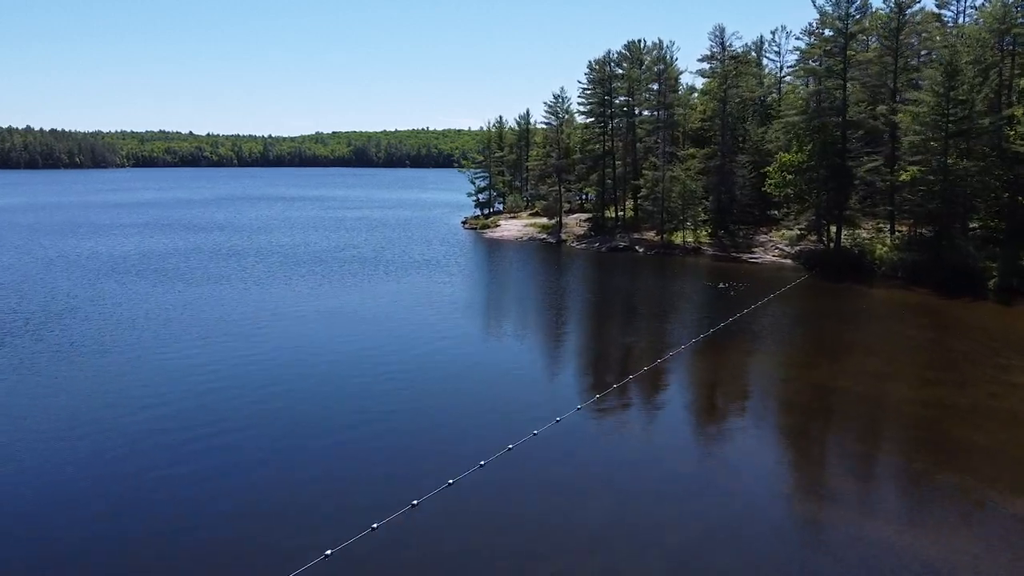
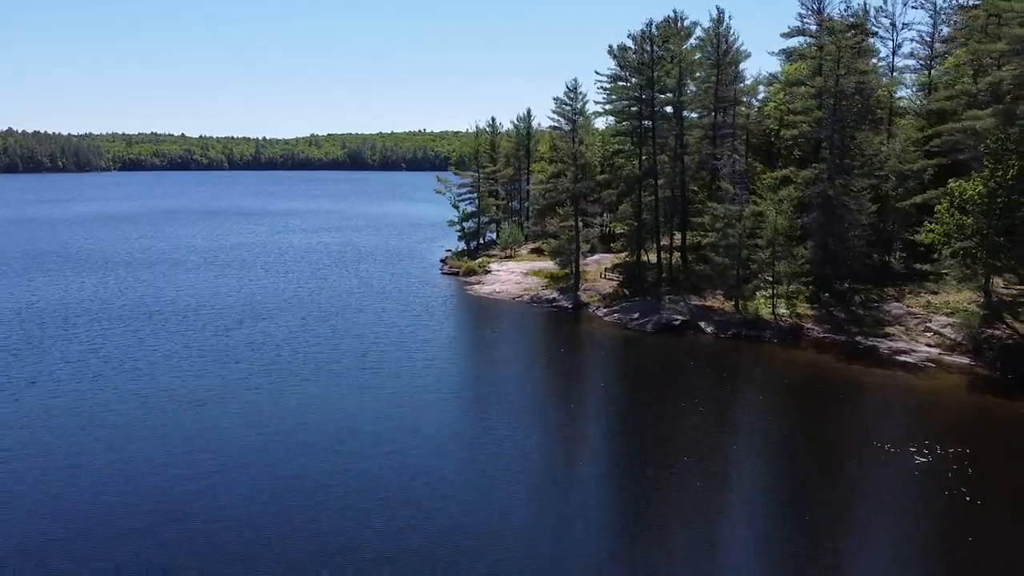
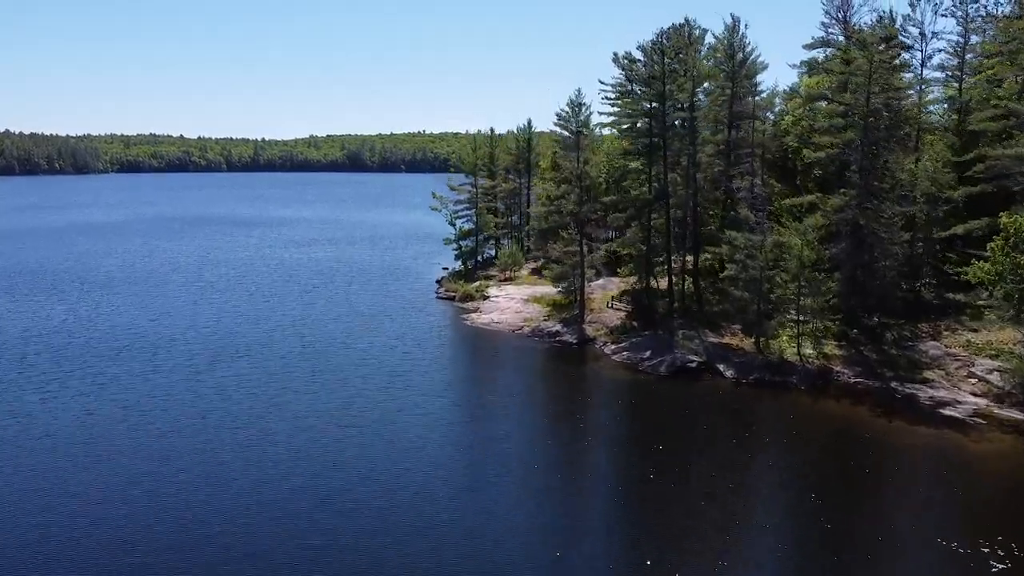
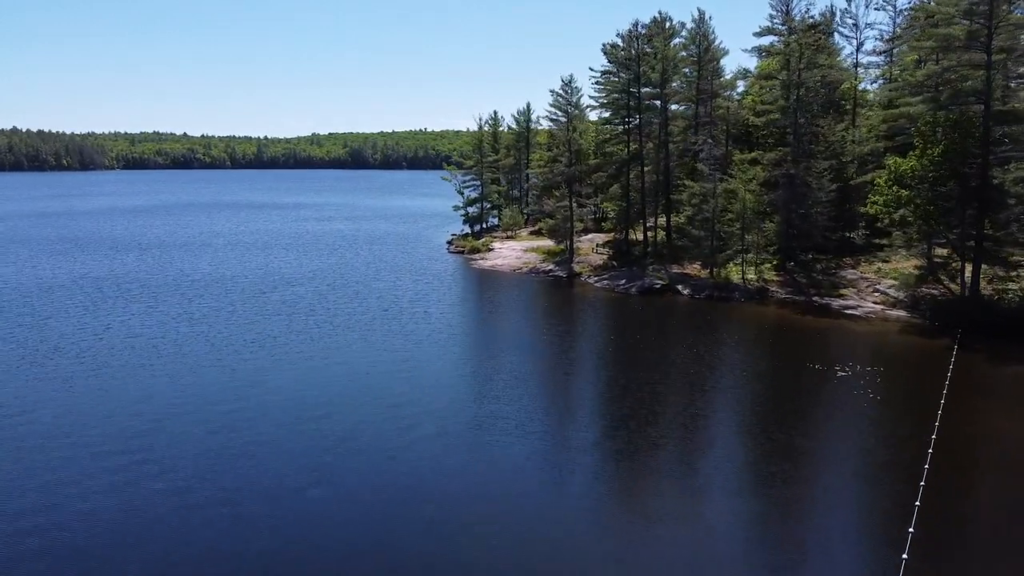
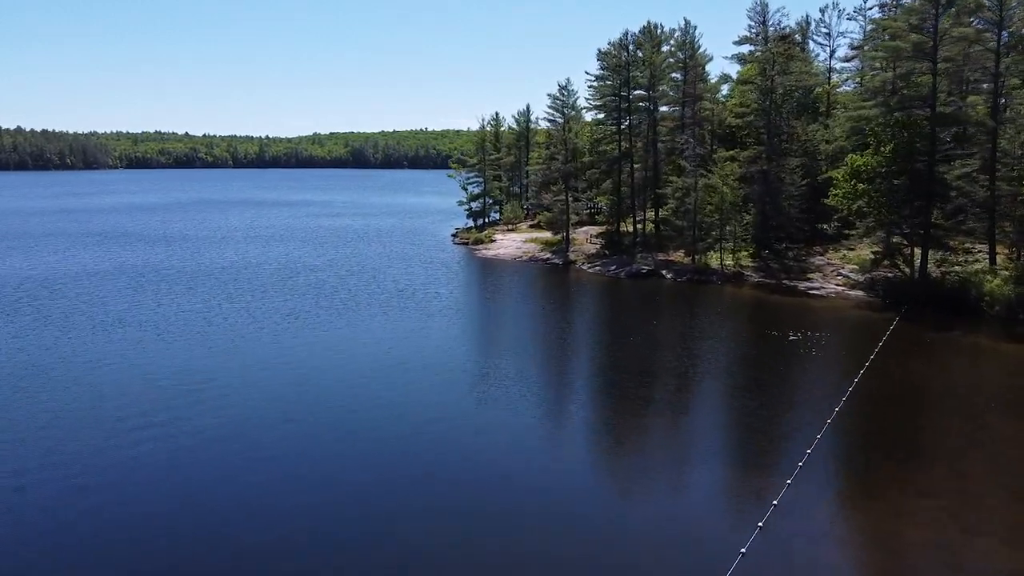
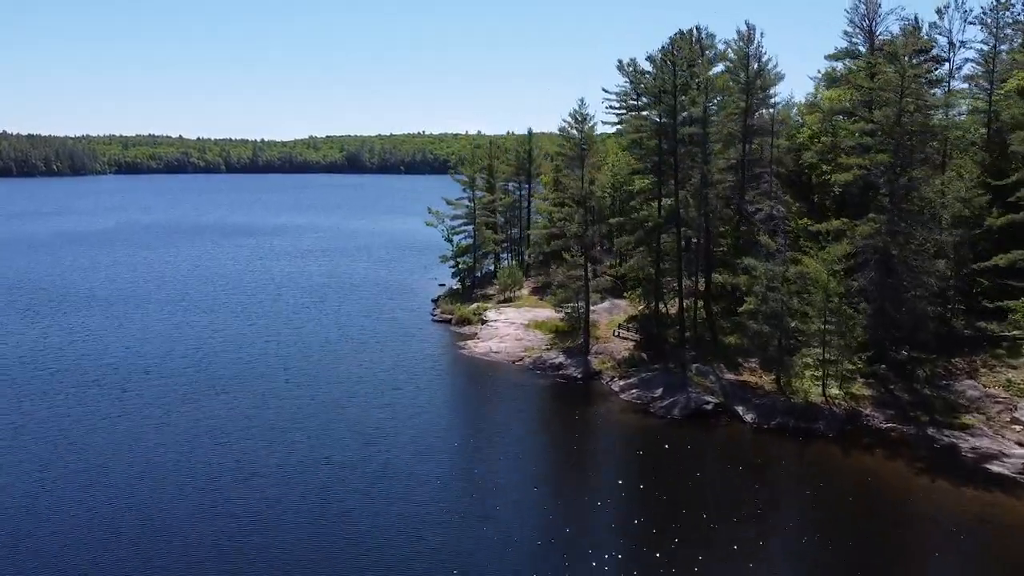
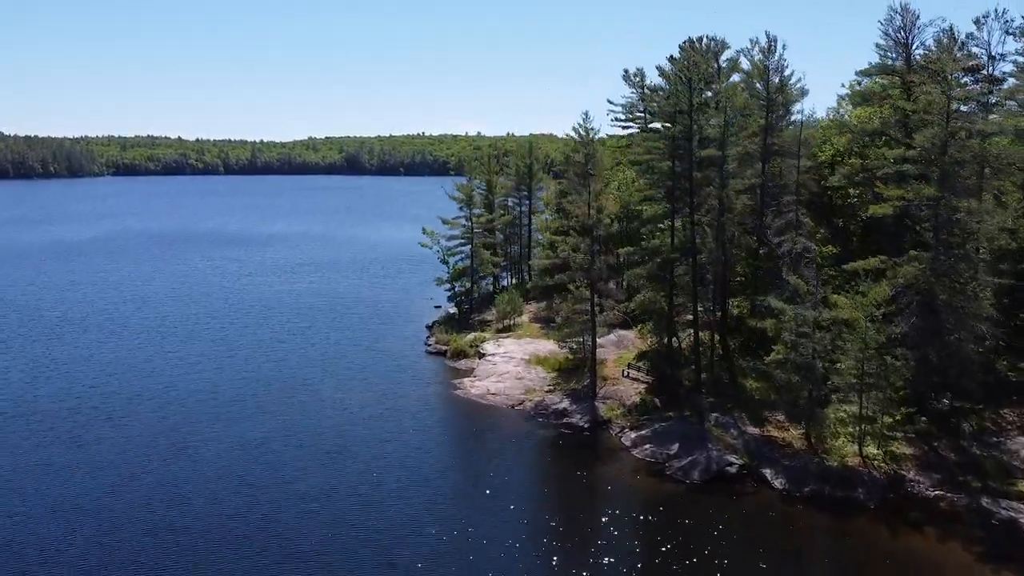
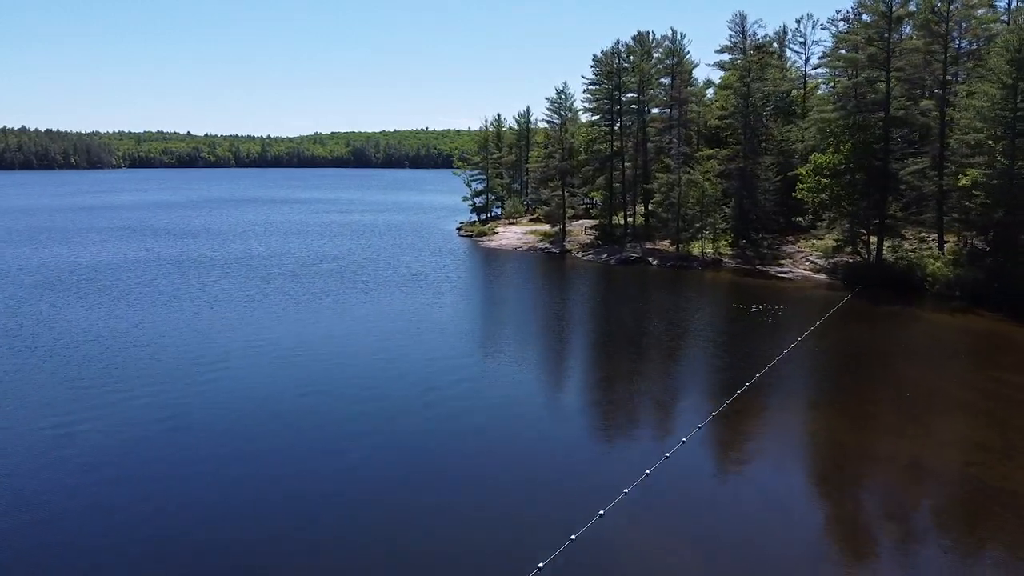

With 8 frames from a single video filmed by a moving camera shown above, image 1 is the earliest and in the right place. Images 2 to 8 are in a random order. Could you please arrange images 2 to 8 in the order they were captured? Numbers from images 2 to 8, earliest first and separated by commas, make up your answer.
8, 5, 4, 2, 3, 6, 7
